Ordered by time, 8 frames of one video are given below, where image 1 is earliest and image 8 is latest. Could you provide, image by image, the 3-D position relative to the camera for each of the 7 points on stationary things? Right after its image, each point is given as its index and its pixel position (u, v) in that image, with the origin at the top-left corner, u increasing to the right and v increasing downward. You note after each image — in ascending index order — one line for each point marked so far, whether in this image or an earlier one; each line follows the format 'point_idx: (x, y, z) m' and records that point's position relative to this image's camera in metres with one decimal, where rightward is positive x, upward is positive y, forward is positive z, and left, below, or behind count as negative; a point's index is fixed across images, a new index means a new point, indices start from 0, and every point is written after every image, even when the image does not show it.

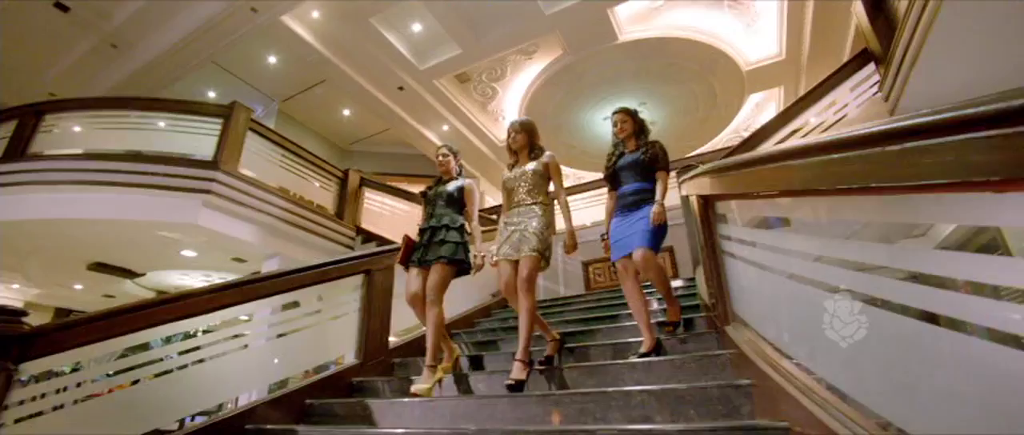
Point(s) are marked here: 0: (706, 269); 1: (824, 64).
0: (+1.0, -0.3, +2.2) m
1: (+4.3, +2.1, +5.9) m
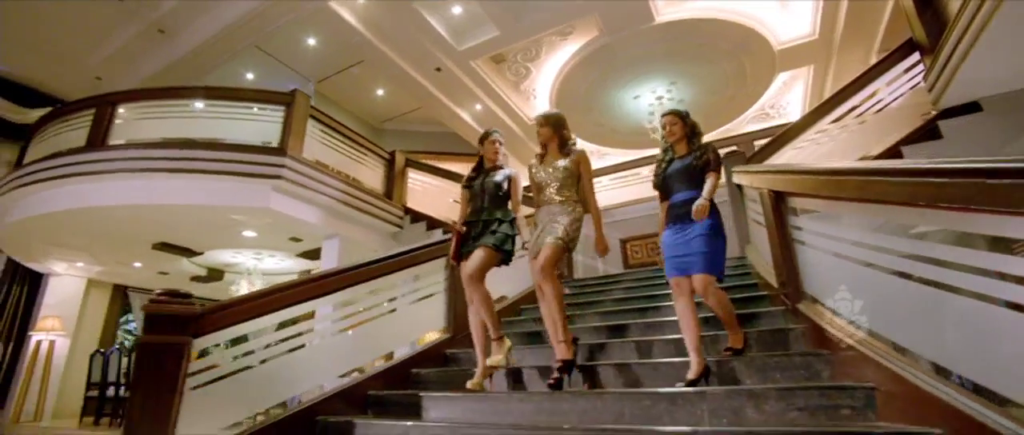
0: (+1.6, -0.2, +2.5) m
1: (+4.8, +2.4, +6.0) m
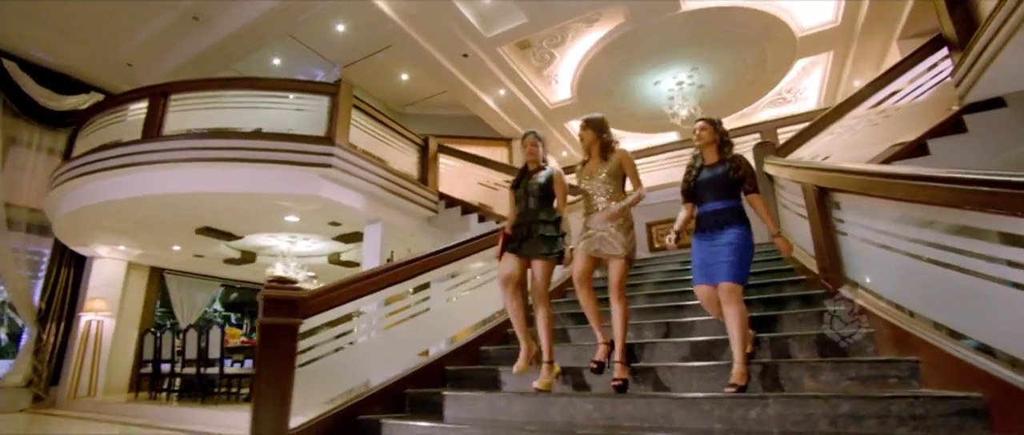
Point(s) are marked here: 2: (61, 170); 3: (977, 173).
0: (+2.0, -0.2, +2.8) m
1: (+5.2, +2.7, +6.2) m
2: (-5.6, +0.5, +5.5) m
3: (+1.6, +0.2, +1.5) m
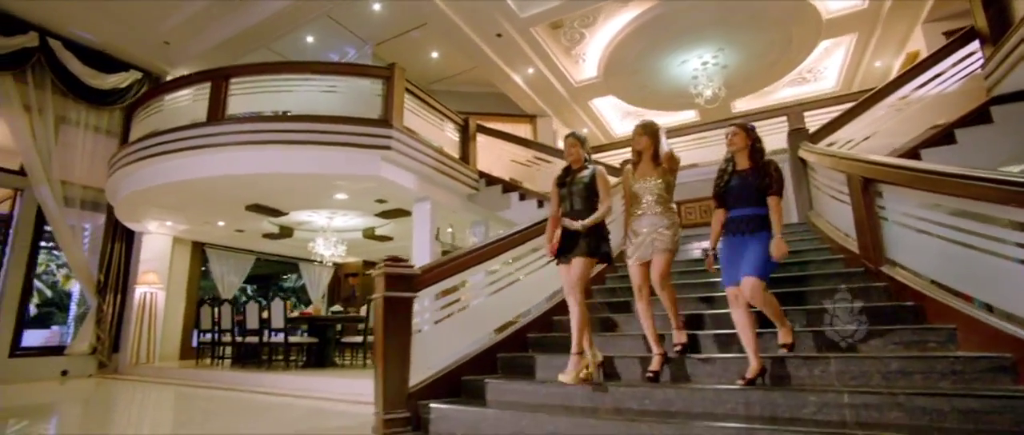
0: (+2.5, -0.1, +3.1) m
1: (+5.7, +3.0, +6.3) m
2: (-5.1, +0.8, +5.7) m
3: (+2.2, +0.2, +1.8) m
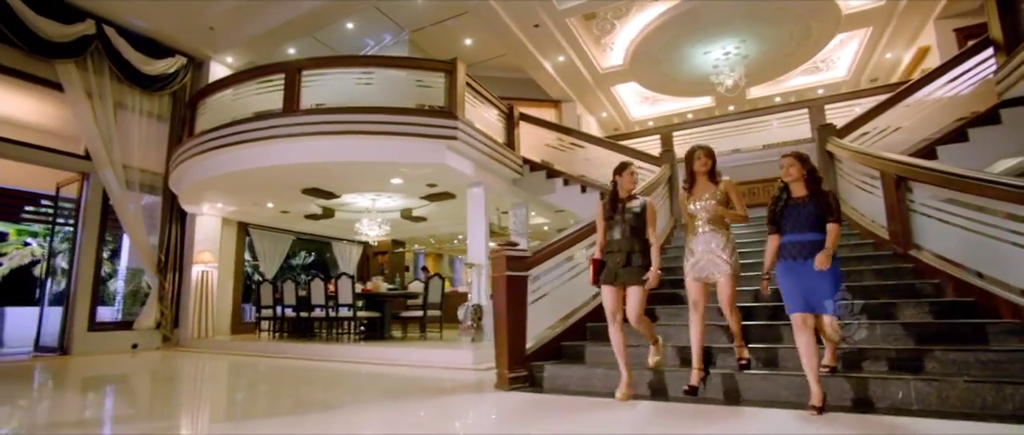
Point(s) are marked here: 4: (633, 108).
0: (+3.2, 0.0, +3.7) m
1: (+6.4, +3.3, +6.8) m
2: (-4.4, +1.1, +6.0) m
3: (+2.9, +0.2, +2.4) m
4: (+2.9, +2.6, +10.4) m
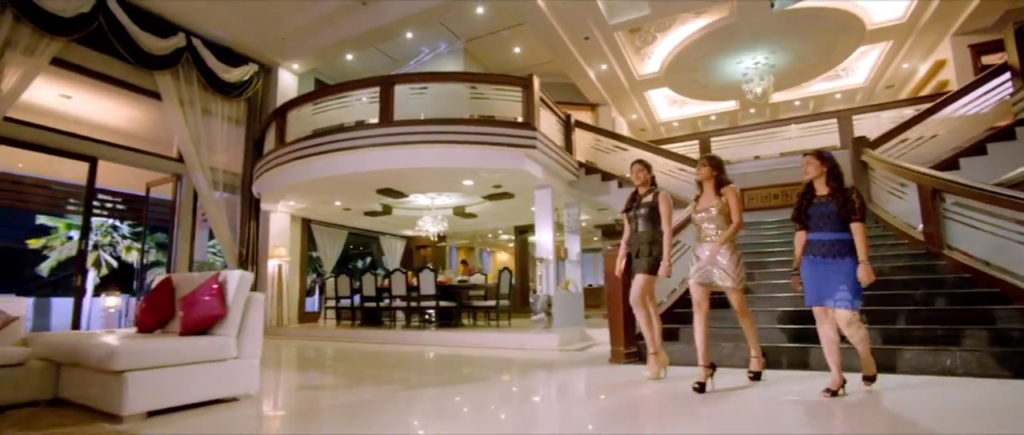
0: (+4.2, 0.0, +4.4) m
1: (+7.3, +3.3, +7.5) m
2: (-3.5, +1.1, +6.6) m
3: (+3.9, +0.1, +3.1) m
4: (+3.8, +2.7, +11.0) m
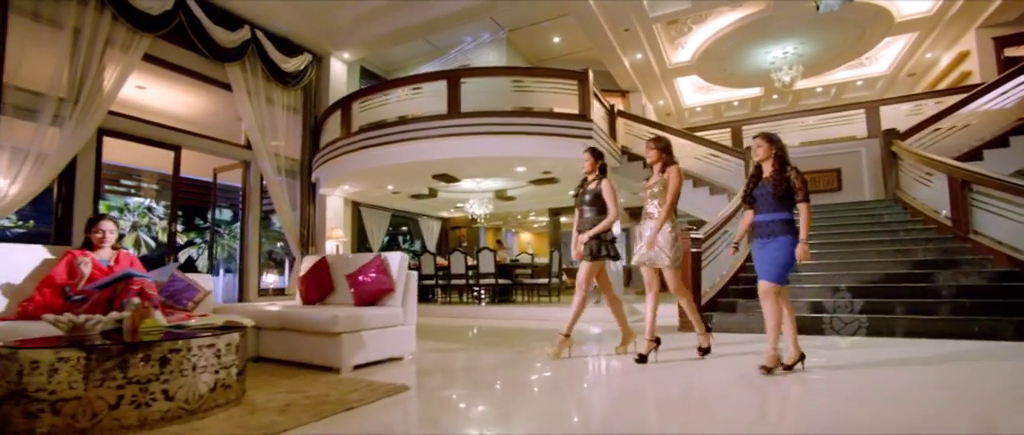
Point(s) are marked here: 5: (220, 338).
0: (+5.0, +0.1, +4.9) m
1: (+8.1, +3.6, +7.8) m
2: (-2.7, +1.4, +7.1) m
3: (+4.7, +0.2, +3.6) m
4: (+4.6, +3.2, +11.4) m
5: (-1.3, -0.5, +1.9) m
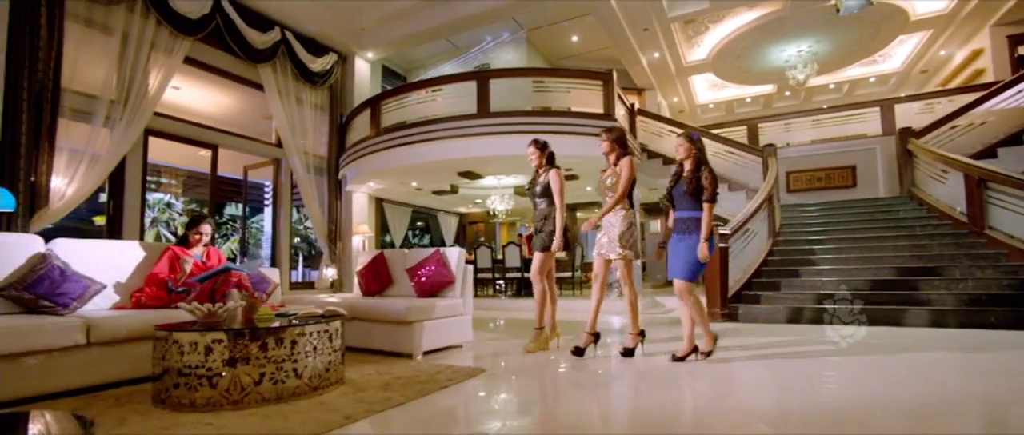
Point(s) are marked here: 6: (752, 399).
0: (+5.4, +0.2, +5.1) m
1: (+8.5, +3.7, +8.0) m
2: (-2.3, +1.4, +7.3) m
3: (+5.1, +0.2, +3.8) m
4: (+5.0, +3.3, +11.6) m
5: (-0.9, -0.5, +2.1) m
6: (+1.2, -0.9, +2.2) m
